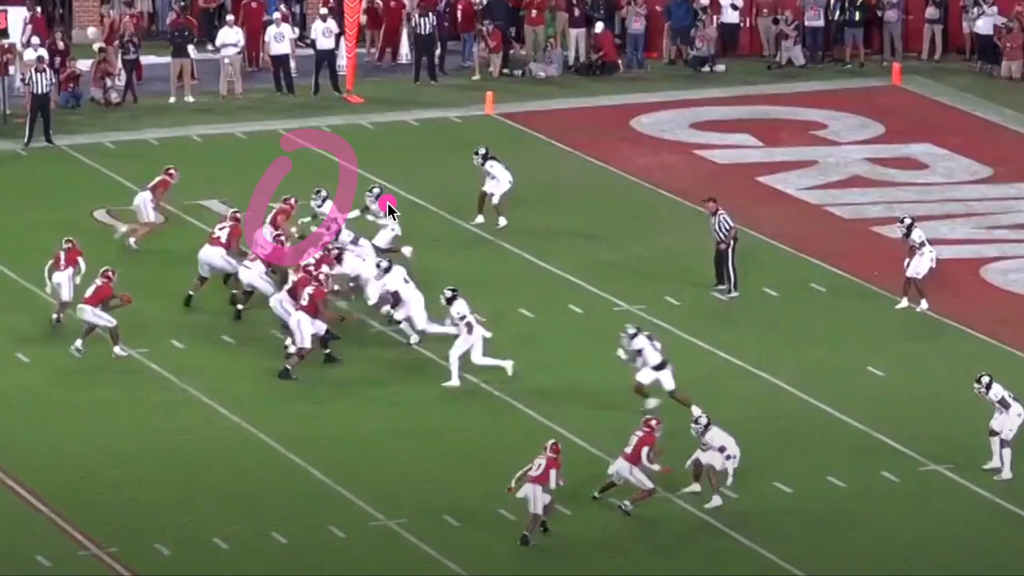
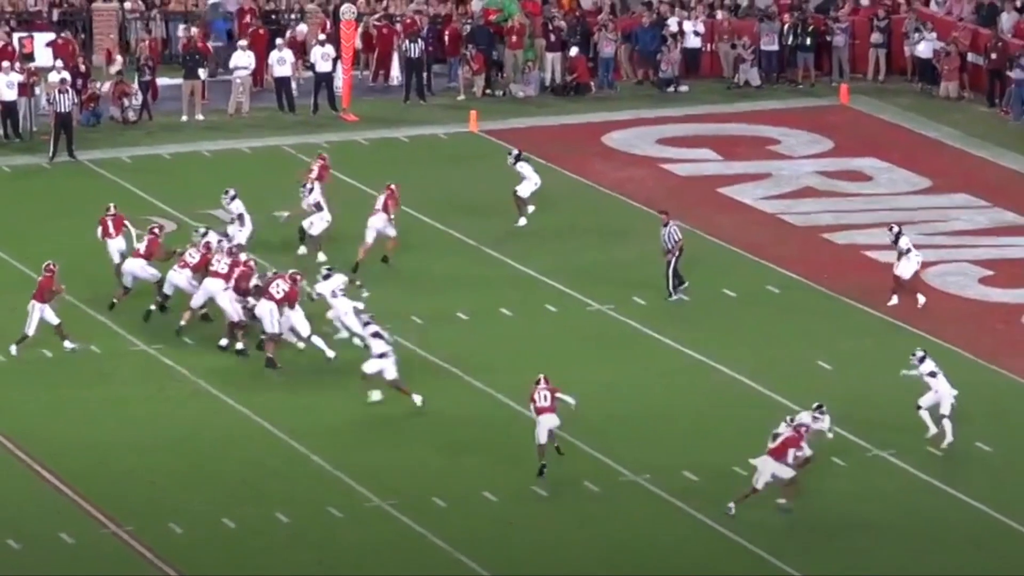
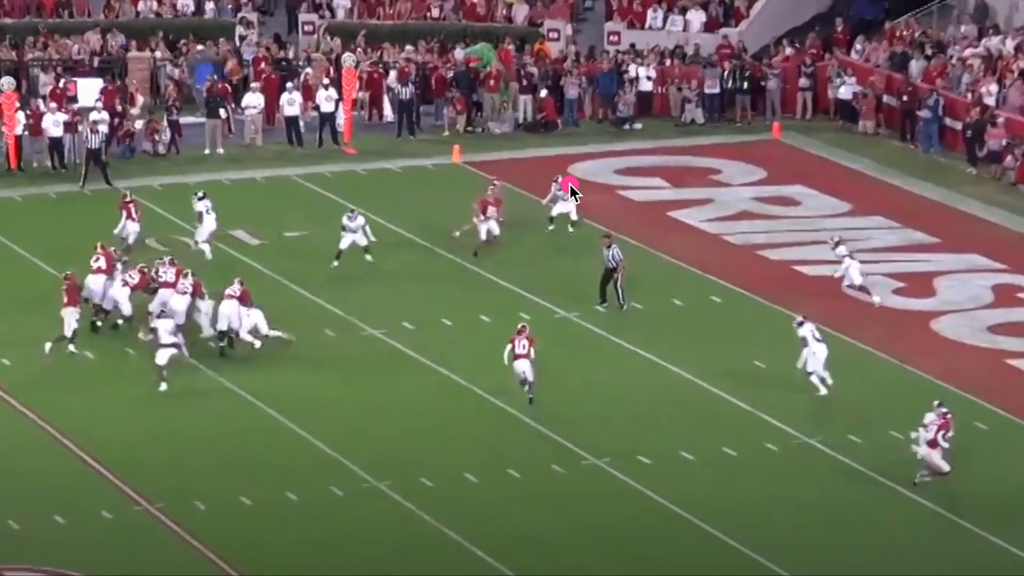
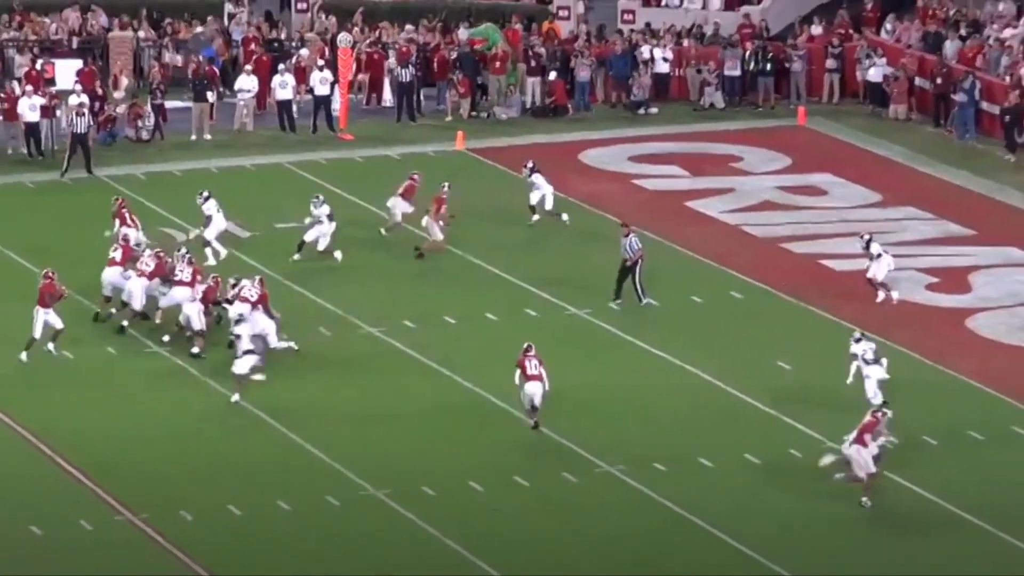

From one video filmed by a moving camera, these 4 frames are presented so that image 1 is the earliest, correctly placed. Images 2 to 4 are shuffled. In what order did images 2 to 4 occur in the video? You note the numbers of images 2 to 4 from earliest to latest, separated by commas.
2, 4, 3
